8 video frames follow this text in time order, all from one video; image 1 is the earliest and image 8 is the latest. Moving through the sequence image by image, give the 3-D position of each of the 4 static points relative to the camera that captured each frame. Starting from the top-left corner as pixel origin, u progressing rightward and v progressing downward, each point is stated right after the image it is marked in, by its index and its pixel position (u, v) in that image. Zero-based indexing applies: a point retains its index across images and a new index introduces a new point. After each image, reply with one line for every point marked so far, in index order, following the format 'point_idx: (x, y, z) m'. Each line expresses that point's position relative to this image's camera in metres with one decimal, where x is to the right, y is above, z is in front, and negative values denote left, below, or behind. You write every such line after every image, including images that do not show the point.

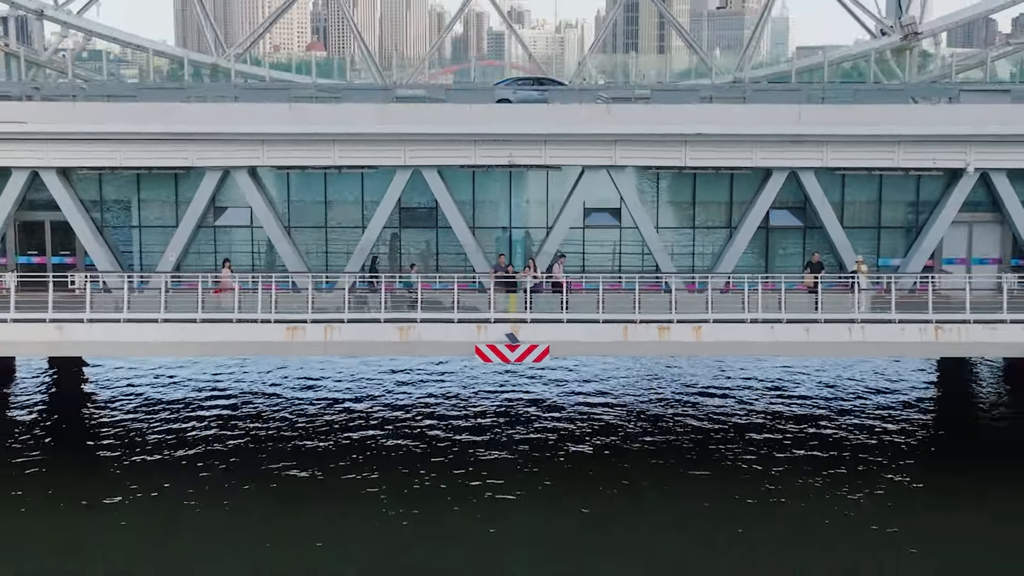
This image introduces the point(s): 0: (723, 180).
0: (+2.0, +1.0, +11.9) m
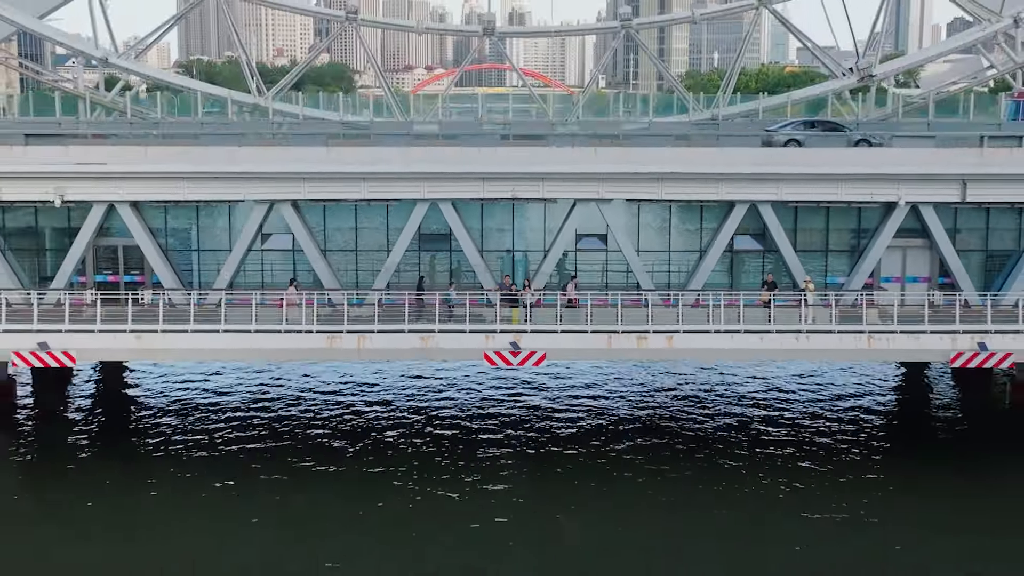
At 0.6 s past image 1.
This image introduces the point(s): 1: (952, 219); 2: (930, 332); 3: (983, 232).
0: (+2.0, +0.8, +14.0) m
1: (+4.9, +0.8, +13.9) m
2: (+4.2, -0.4, +12.5) m
3: (+5.2, +0.6, +13.9) m
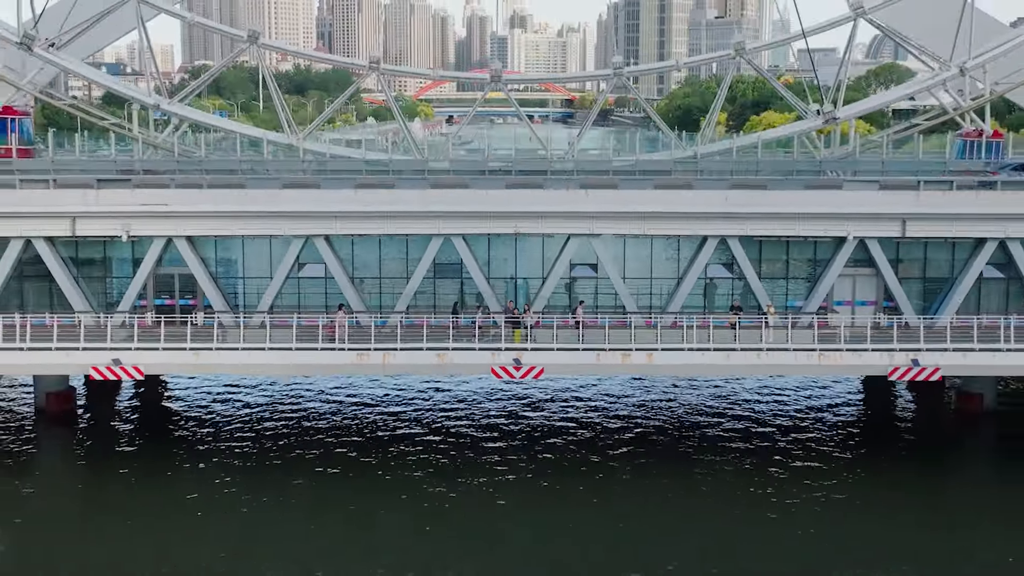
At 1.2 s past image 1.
0: (+2.1, +0.5, +16.1) m
1: (+4.9, +0.5, +16.0) m
2: (+4.3, -0.7, +14.7) m
3: (+5.2, +0.3, +16.0) m
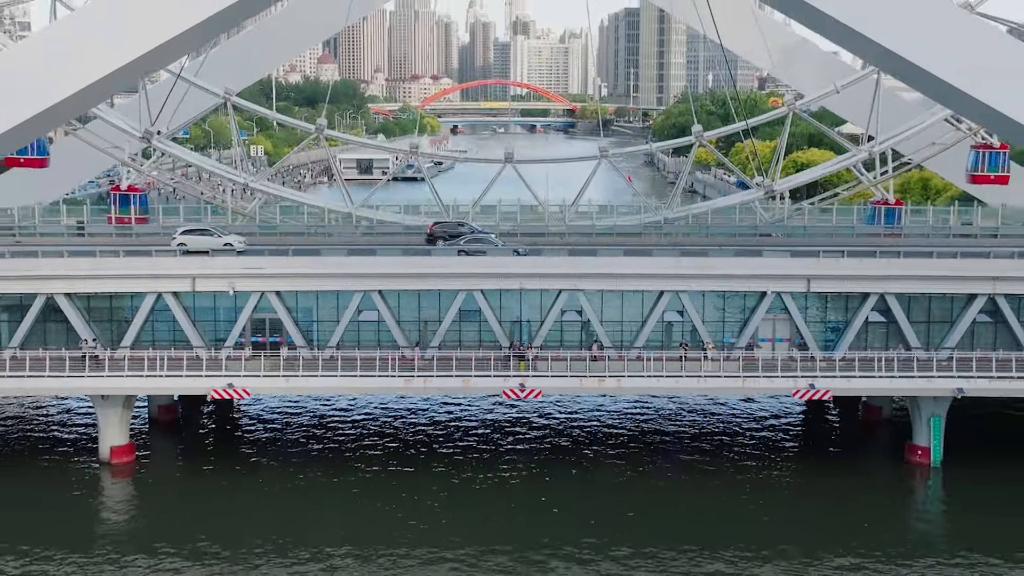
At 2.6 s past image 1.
0: (+2.2, -0.2, +21.5) m
1: (+5.0, -0.2, +21.3) m
2: (+4.4, -1.4, +20.0) m
3: (+5.3, -0.4, +21.3) m
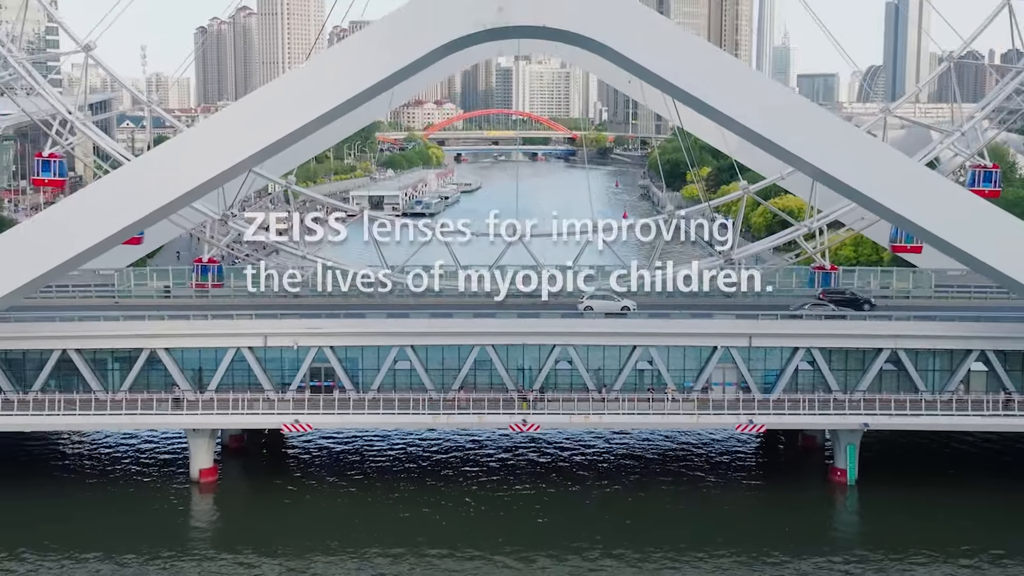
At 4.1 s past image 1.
0: (+2.3, -1.3, +27.0) m
1: (+5.1, -1.4, +26.9) m
2: (+4.5, -2.6, +25.5) m
3: (+5.4, -1.5, +26.9) m
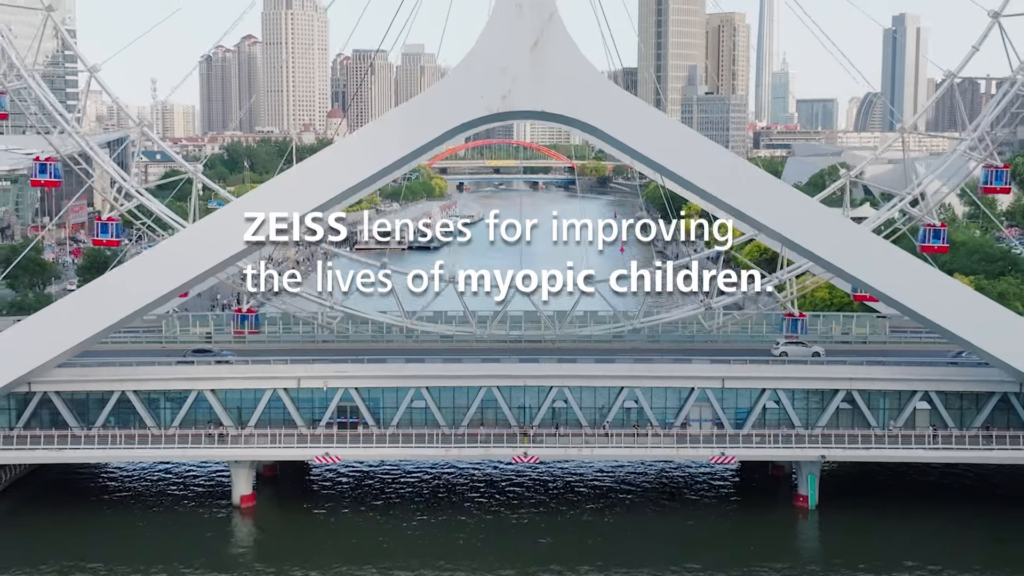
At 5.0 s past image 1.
0: (+2.3, -2.5, +30.8) m
1: (+5.2, -2.6, +30.6) m
2: (+4.5, -3.8, +29.2) m
3: (+5.5, -2.7, +30.6) m
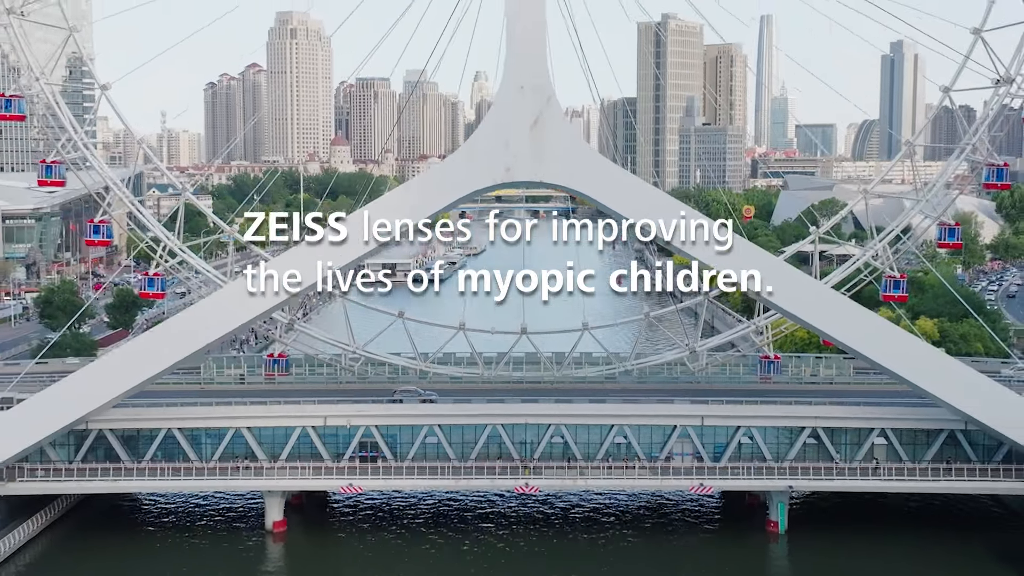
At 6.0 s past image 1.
0: (+2.4, -3.9, +34.5) m
1: (+5.2, -3.9, +34.4) m
2: (+4.6, -5.1, +33.0) m
3: (+5.6, -4.1, +34.3) m
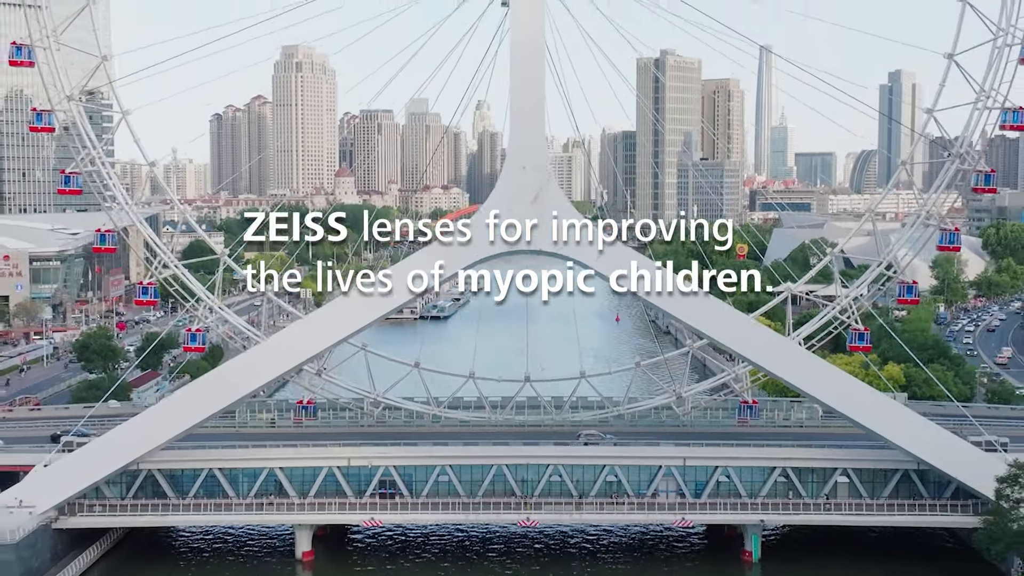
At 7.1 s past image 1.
0: (+2.5, -5.6, +38.7) m
1: (+5.4, -5.7, +38.5) m
2: (+4.7, -6.8, +37.1) m
3: (+5.7, -5.8, +38.5) m
